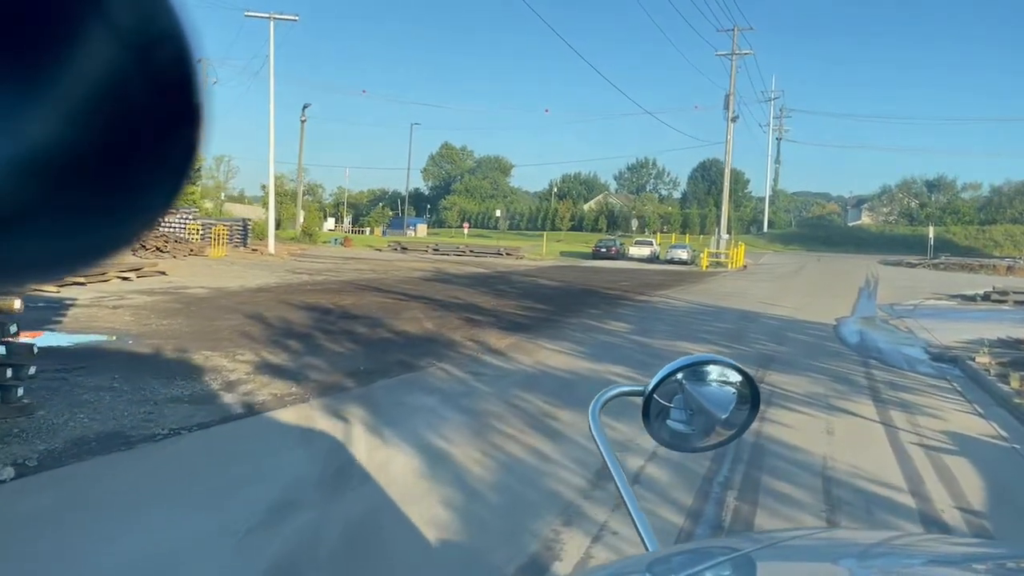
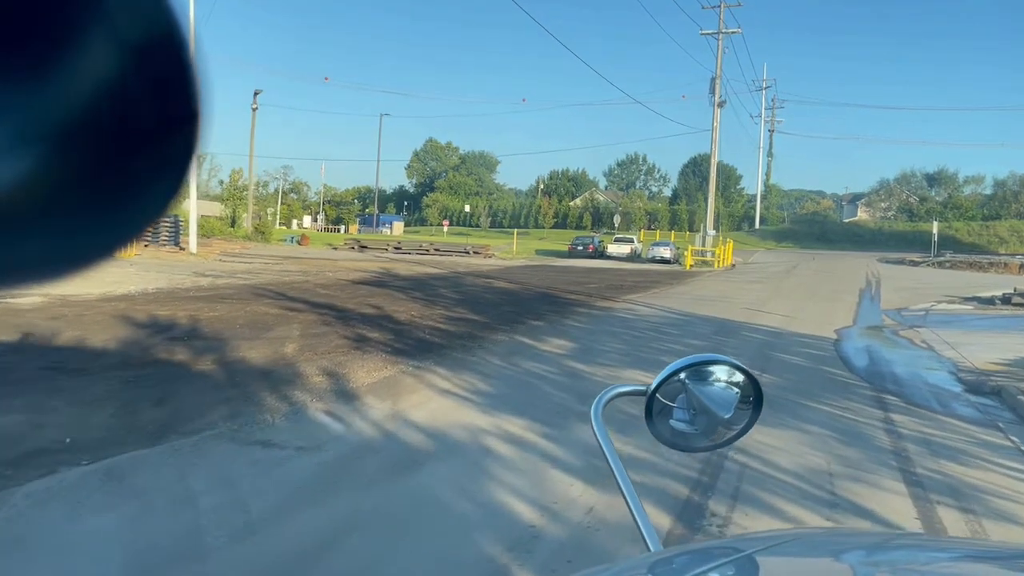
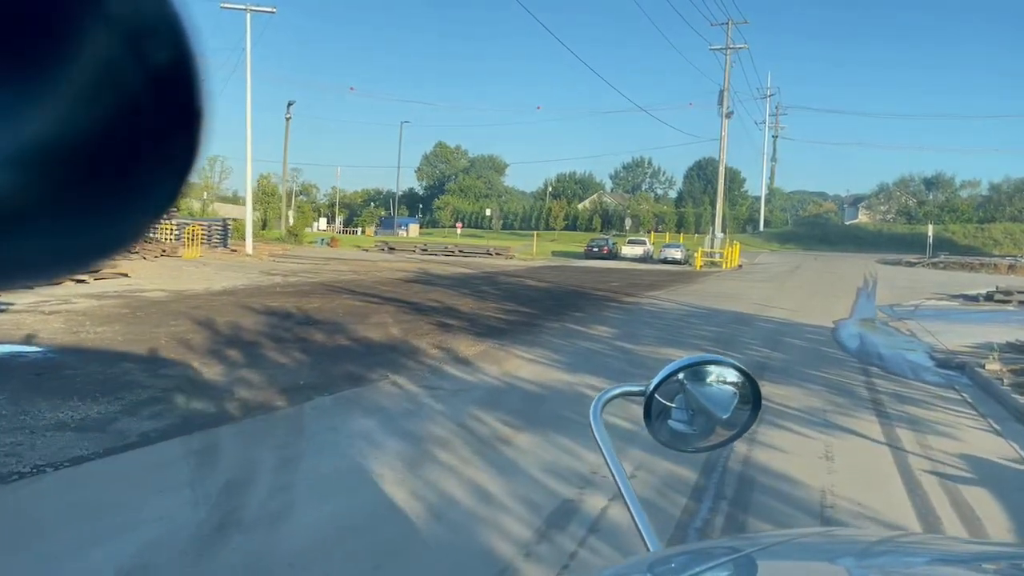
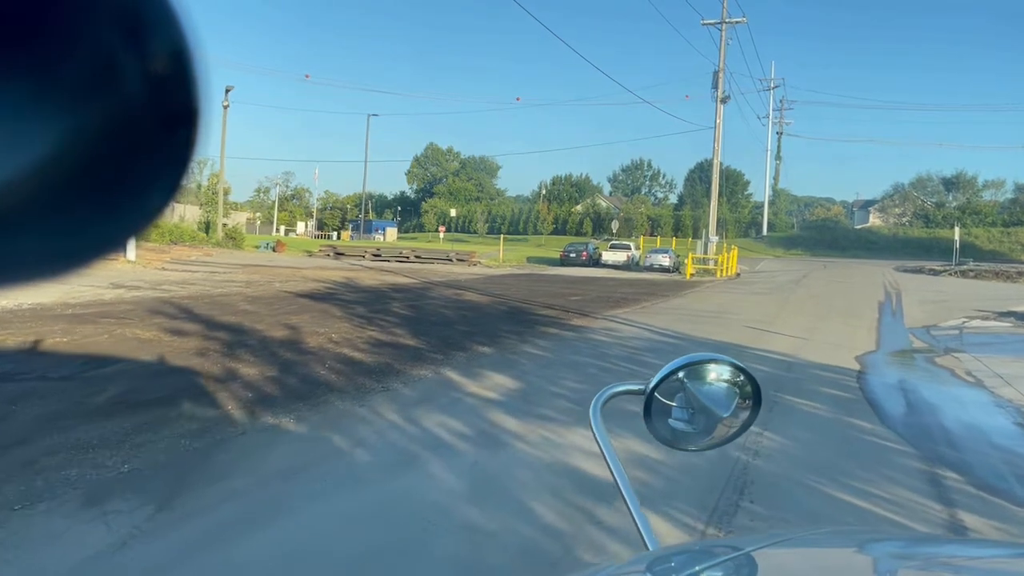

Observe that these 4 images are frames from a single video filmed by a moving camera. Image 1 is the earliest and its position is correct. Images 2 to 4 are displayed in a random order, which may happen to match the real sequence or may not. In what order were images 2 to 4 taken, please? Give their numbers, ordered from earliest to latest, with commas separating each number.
3, 2, 4
